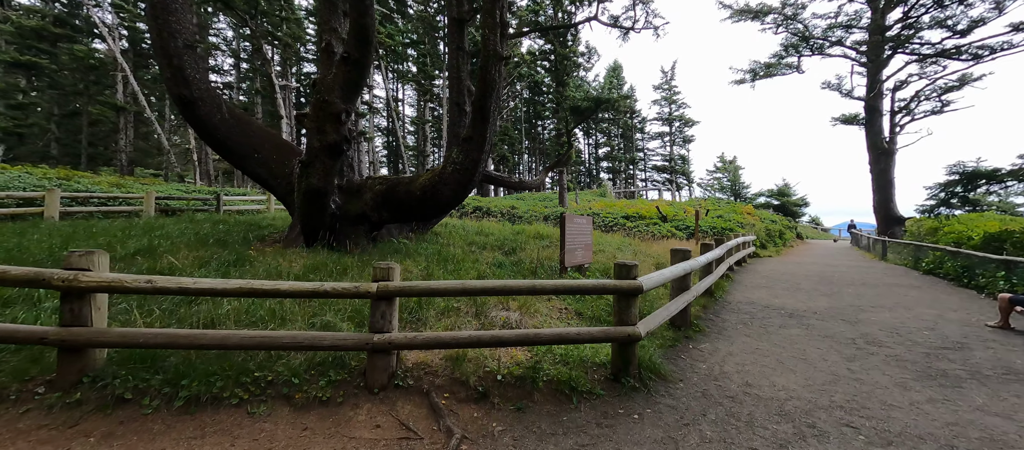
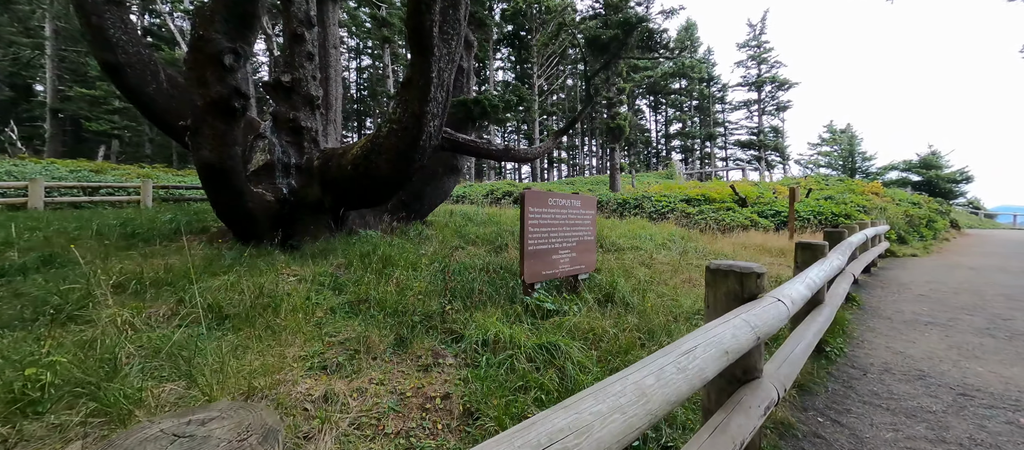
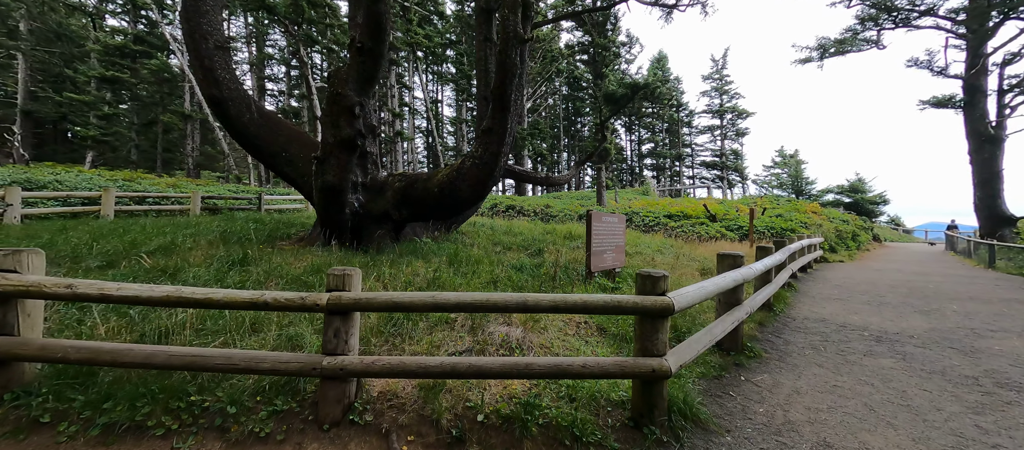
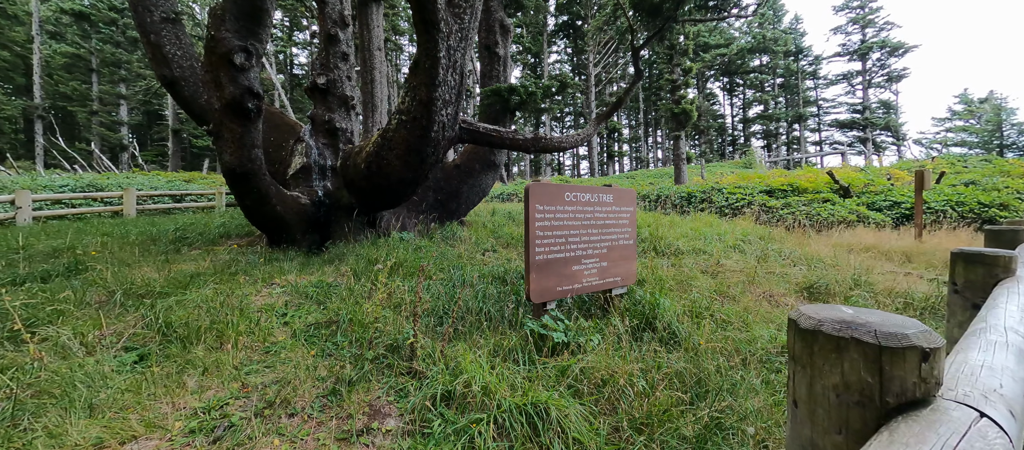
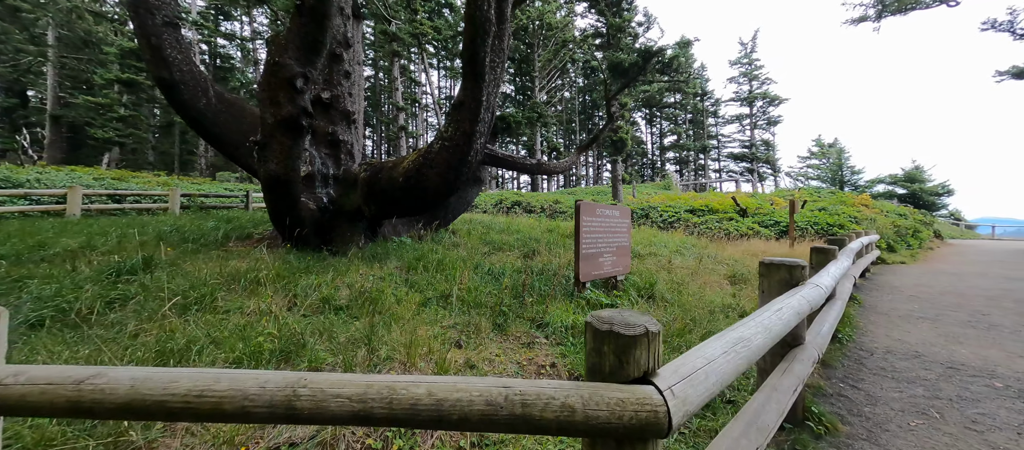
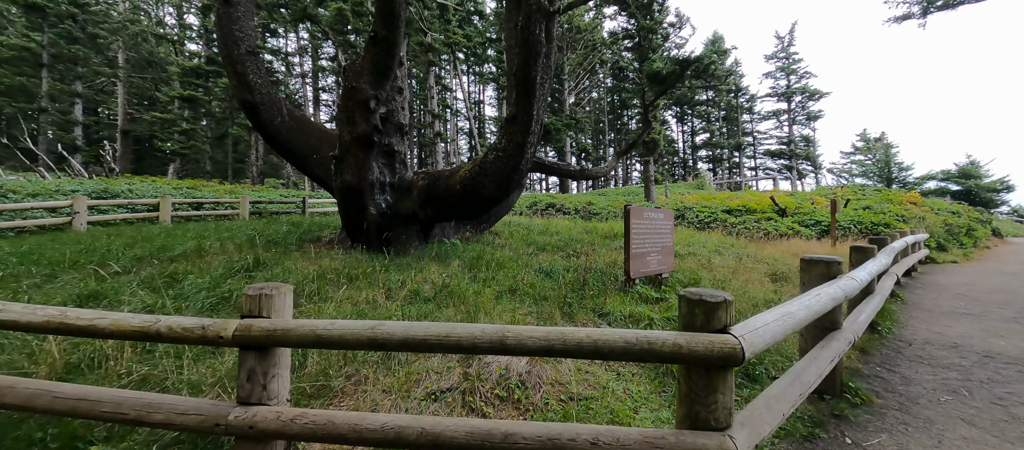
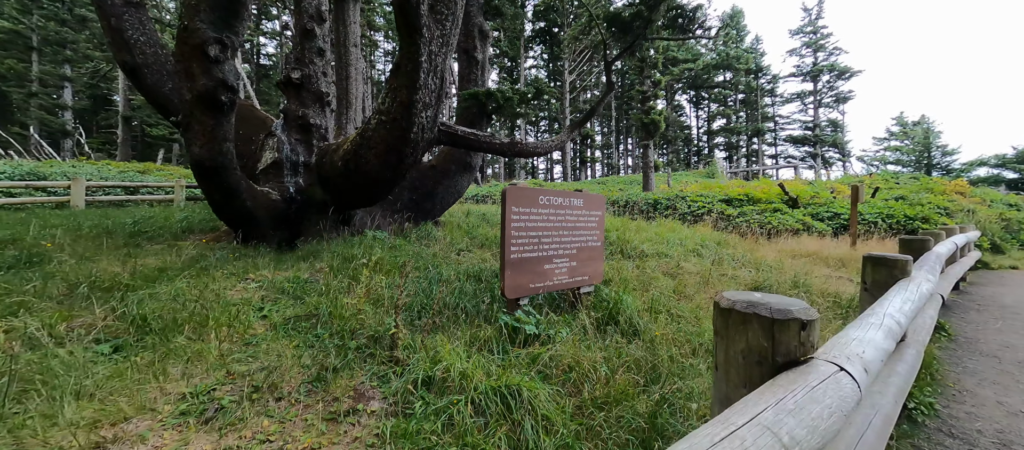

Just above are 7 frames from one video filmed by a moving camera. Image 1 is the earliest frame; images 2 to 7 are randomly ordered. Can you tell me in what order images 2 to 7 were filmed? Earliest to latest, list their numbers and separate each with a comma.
3, 6, 5, 2, 7, 4
